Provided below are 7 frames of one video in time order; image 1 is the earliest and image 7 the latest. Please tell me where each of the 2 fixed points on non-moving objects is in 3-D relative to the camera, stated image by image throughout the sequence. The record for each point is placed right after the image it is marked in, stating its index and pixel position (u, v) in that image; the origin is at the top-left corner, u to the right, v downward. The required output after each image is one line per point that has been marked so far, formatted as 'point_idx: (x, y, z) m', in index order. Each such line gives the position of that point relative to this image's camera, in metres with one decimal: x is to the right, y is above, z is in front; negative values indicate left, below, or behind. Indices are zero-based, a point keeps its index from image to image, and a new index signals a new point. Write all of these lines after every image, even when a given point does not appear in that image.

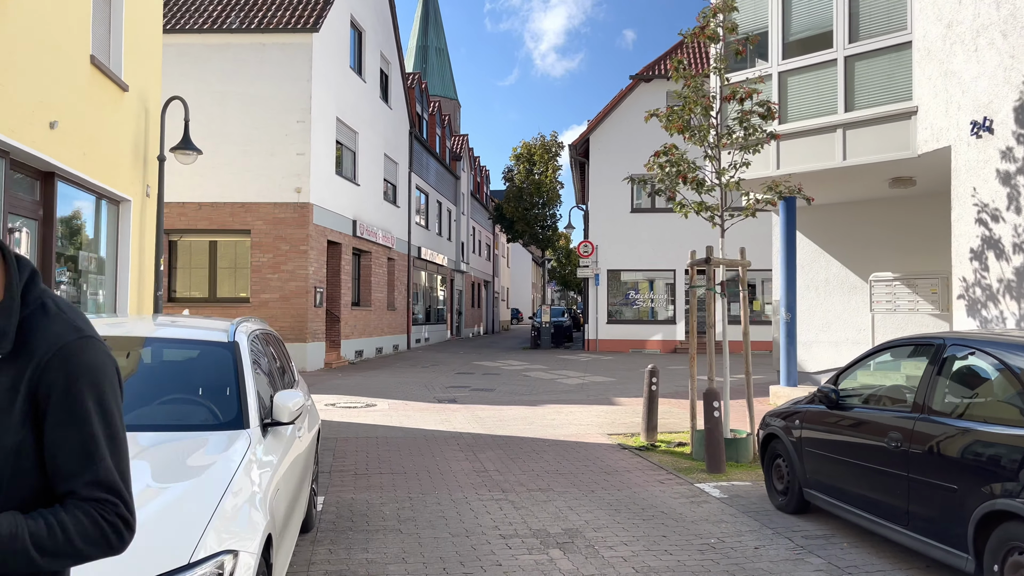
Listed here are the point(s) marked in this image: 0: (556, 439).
0: (+0.5, -1.7, +9.0) m
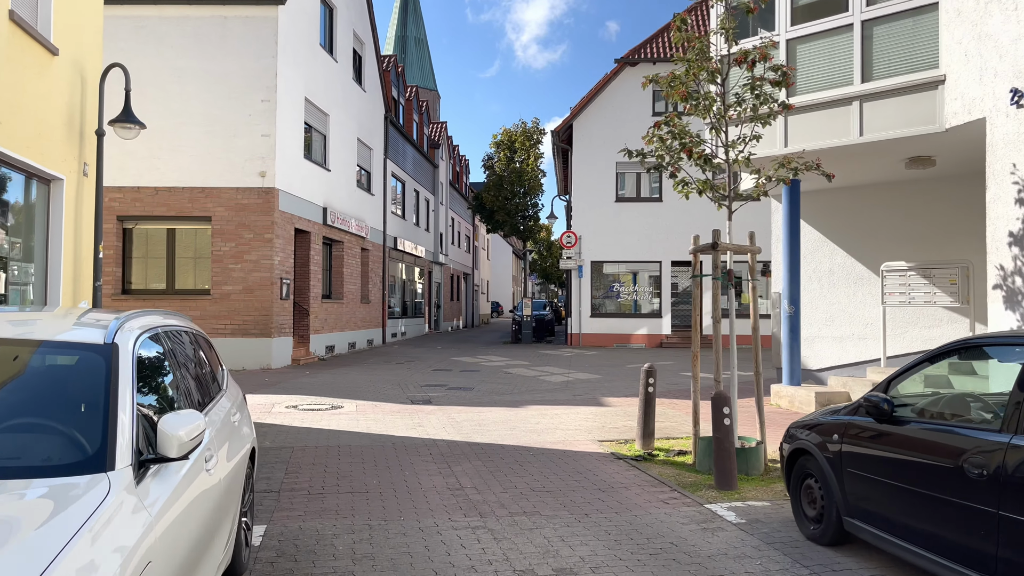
0: (+0.3, -1.6, +8.0) m
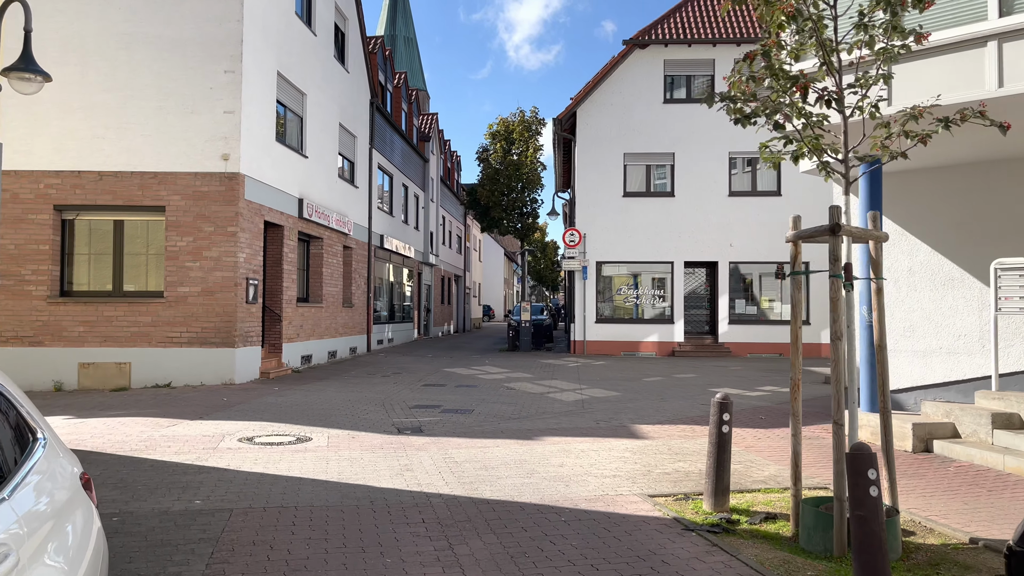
0: (+0.4, -1.6, +5.9) m
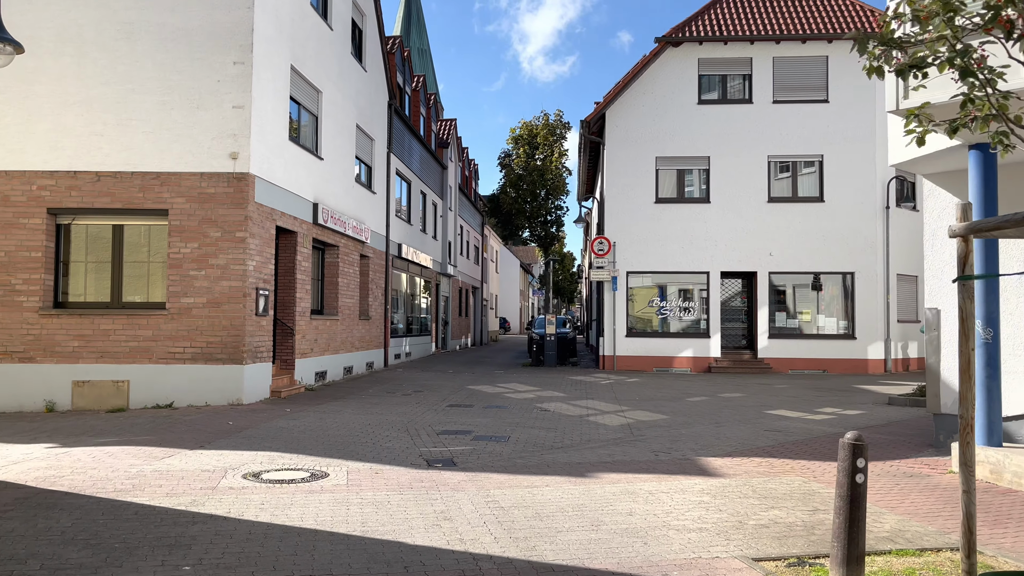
0: (+0.9, -1.6, +4.6) m
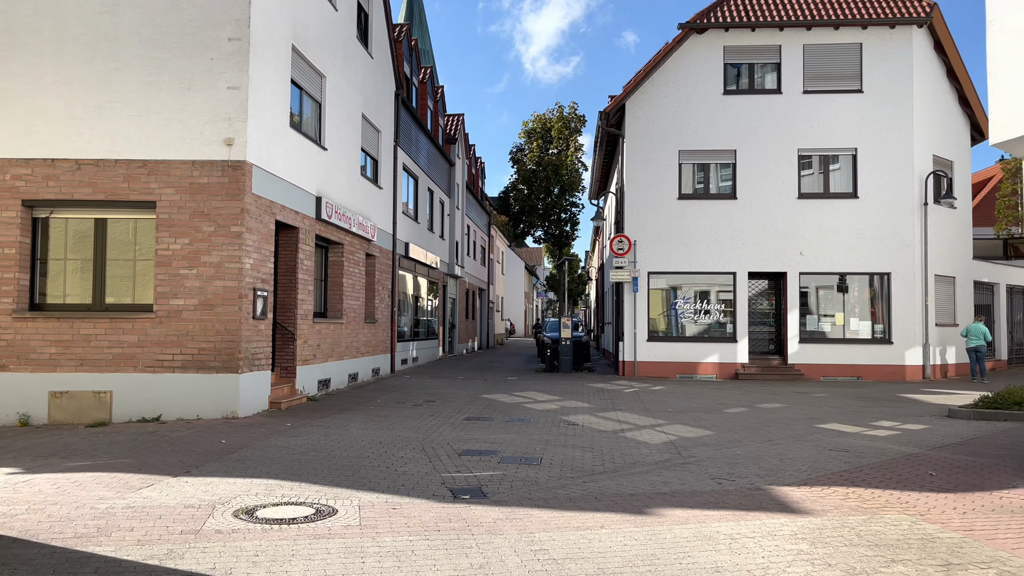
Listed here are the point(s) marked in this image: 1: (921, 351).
0: (+1.2, -1.6, +3.4) m
1: (+9.6, -1.5, +18.9) m
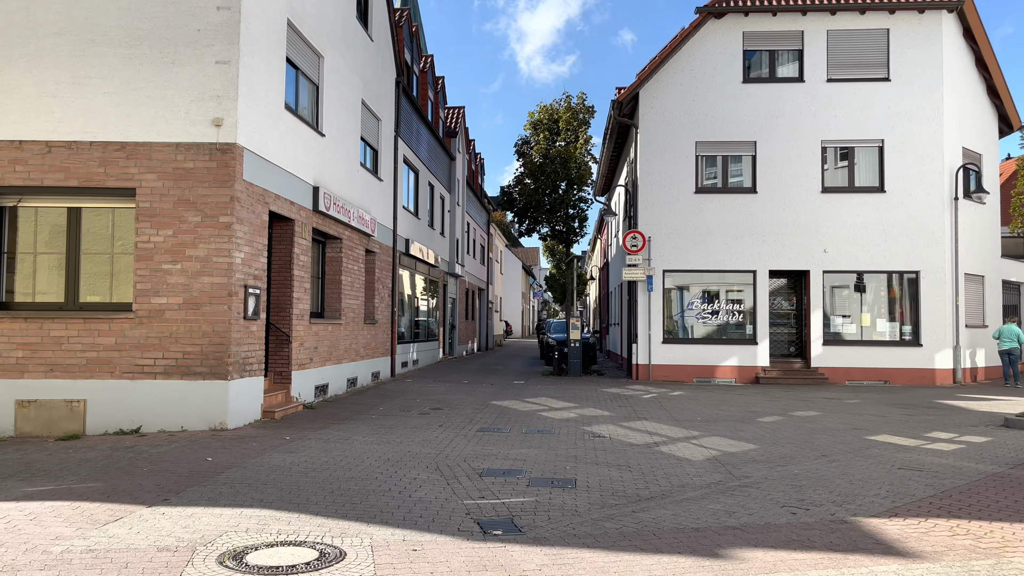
0: (+1.5, -1.6, +2.4) m
1: (+9.8, -1.5, +17.9) m
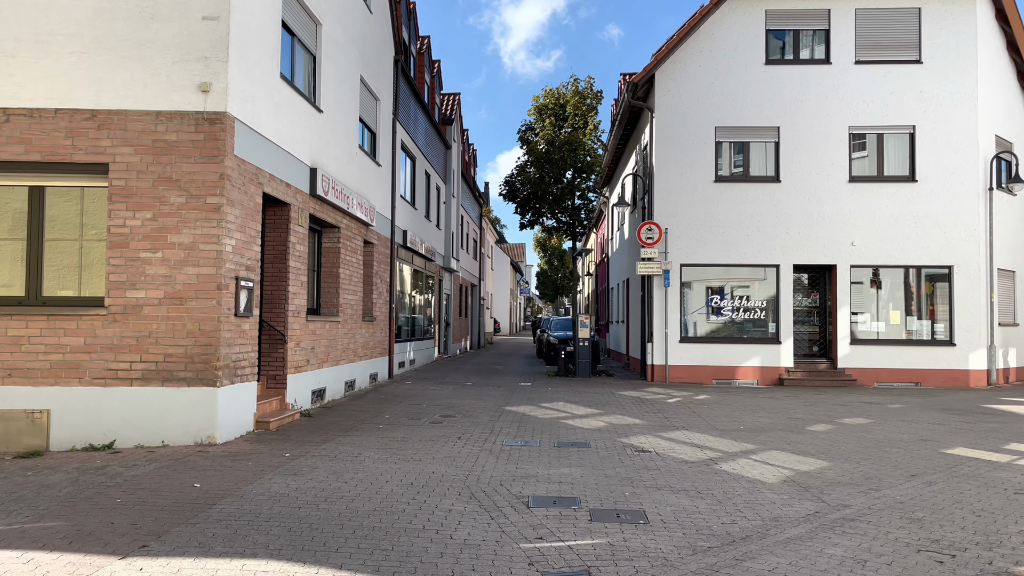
0: (+2.0, -1.5, +1.1) m
1: (+10.0, -1.4, +16.9) m
